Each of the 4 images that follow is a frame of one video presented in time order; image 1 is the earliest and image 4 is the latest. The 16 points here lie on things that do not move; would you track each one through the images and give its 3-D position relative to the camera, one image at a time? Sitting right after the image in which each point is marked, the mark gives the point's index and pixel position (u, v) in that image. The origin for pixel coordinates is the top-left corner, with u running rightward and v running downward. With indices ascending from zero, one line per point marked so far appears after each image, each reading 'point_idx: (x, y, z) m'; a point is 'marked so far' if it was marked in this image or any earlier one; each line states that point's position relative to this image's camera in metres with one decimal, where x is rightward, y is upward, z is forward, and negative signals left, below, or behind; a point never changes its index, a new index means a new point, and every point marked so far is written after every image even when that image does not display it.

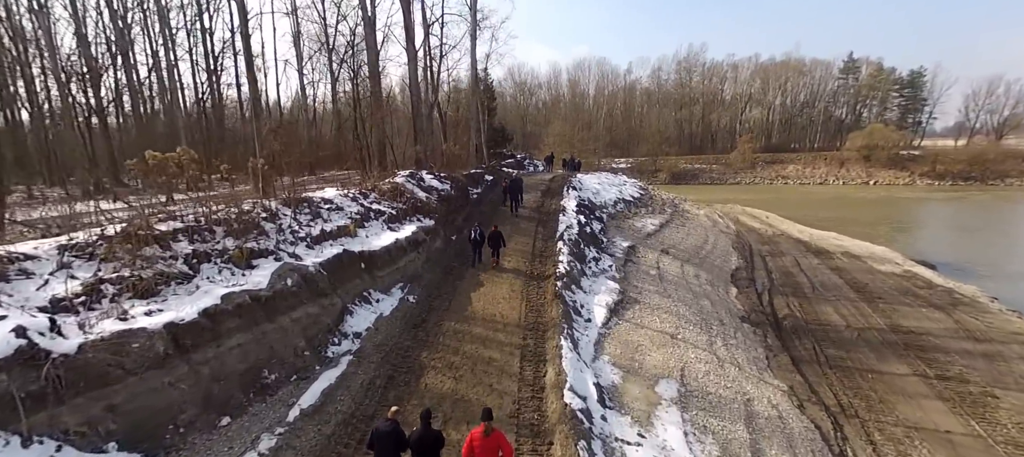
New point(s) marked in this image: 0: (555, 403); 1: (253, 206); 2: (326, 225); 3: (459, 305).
0: (+0.6, -2.5, +6.3) m
1: (-4.9, +0.4, +8.2) m
2: (-3.8, +0.1, +9.0) m
3: (-1.1, -1.6, +9.1) m
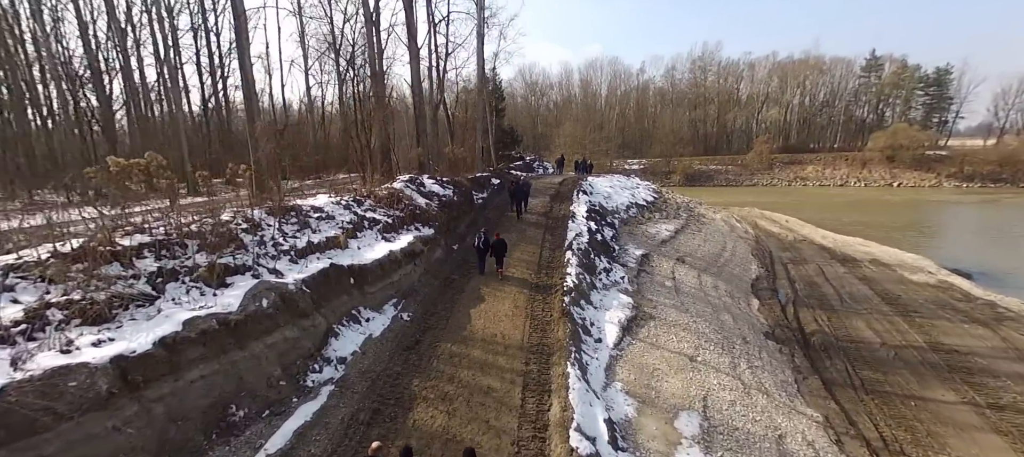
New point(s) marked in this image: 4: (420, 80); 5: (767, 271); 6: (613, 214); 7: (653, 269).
0: (+0.6, -2.7, +5.5) m
1: (-4.8, +0.2, +7.6) m
2: (-3.8, -0.1, +8.4) m
3: (-1.0, -1.8, +8.4) m
4: (-3.2, +5.2, +15.5) m
5: (+11.1, -1.8, +19.1) m
6: (+4.4, +0.6, +19.3) m
7: (+4.8, -1.4, +14.9) m
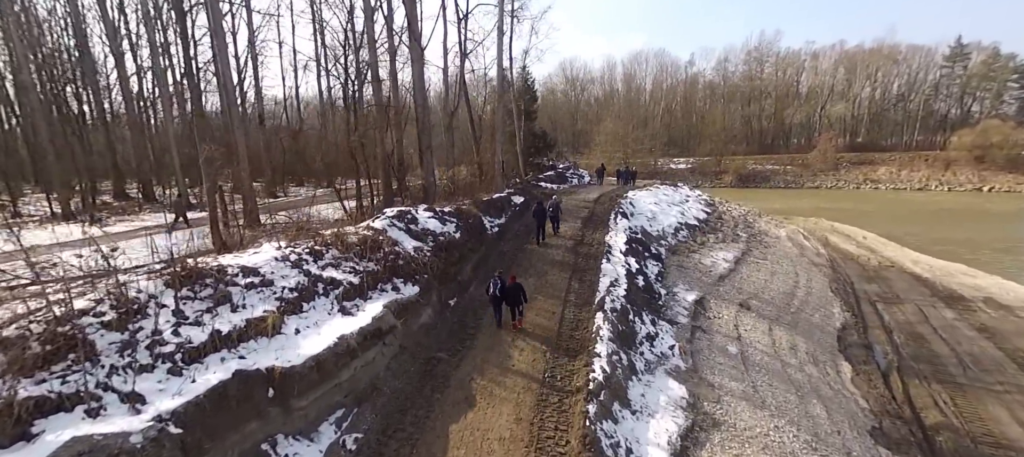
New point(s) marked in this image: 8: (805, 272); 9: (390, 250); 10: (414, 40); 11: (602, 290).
0: (+0.3, -3.9, +2.7) m
1: (-4.9, -0.8, +5.2) m
2: (-3.8, -1.2, +5.9) m
3: (-1.1, -2.9, +5.7) m
4: (-2.5, +4.2, +12.8) m
5: (+12.0, -3.0, +15.3) m
6: (+5.3, -0.5, +16.1) m
7: (+5.3, -2.5, +11.7) m
8: (+12.7, -1.8, +18.9) m
9: (-2.4, -0.4, +8.6) m
10: (-2.8, +5.4, +12.5) m
11: (+2.1, -1.4, +10.3) m
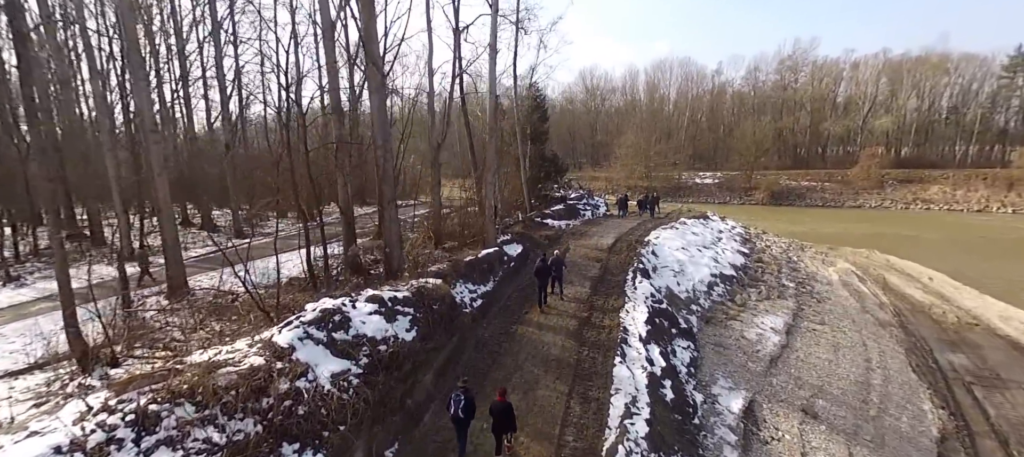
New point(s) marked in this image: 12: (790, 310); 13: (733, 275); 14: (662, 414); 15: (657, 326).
0: (-0.6, -5.5, -0.4) m
1: (-5.6, -2.4, +2.4) m
2: (-4.5, -2.8, +3.0) m
3: (-1.8, -4.6, +2.6) m
4: (-2.8, +2.5, +10.0) m
5: (+11.7, -5.0, +11.7) m
6: (+5.1, -2.4, +12.7) m
7: (+4.9, -4.3, +8.3) m
8: (+12.6, -3.8, +15.2) m
9: (-2.9, -2.1, +5.7) m
10: (-3.0, +3.7, +9.7) m
11: (+1.6, -3.2, +7.1) m
12: (+10.0, -2.8, +15.7) m
13: (+8.8, -1.7, +17.2) m
14: (+2.7, -3.3, +8.0) m
15: (+3.7, -2.4, +11.0) m
